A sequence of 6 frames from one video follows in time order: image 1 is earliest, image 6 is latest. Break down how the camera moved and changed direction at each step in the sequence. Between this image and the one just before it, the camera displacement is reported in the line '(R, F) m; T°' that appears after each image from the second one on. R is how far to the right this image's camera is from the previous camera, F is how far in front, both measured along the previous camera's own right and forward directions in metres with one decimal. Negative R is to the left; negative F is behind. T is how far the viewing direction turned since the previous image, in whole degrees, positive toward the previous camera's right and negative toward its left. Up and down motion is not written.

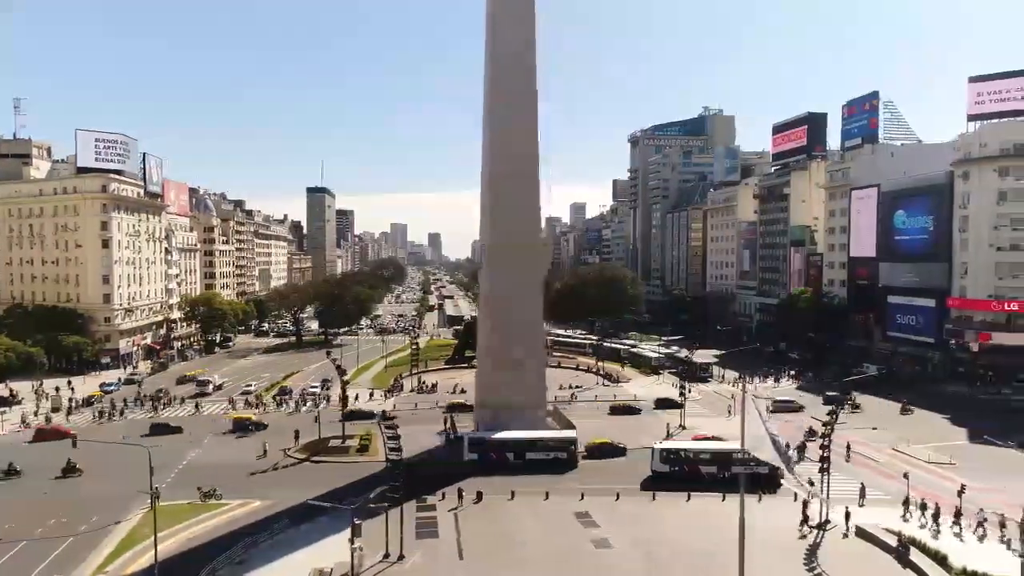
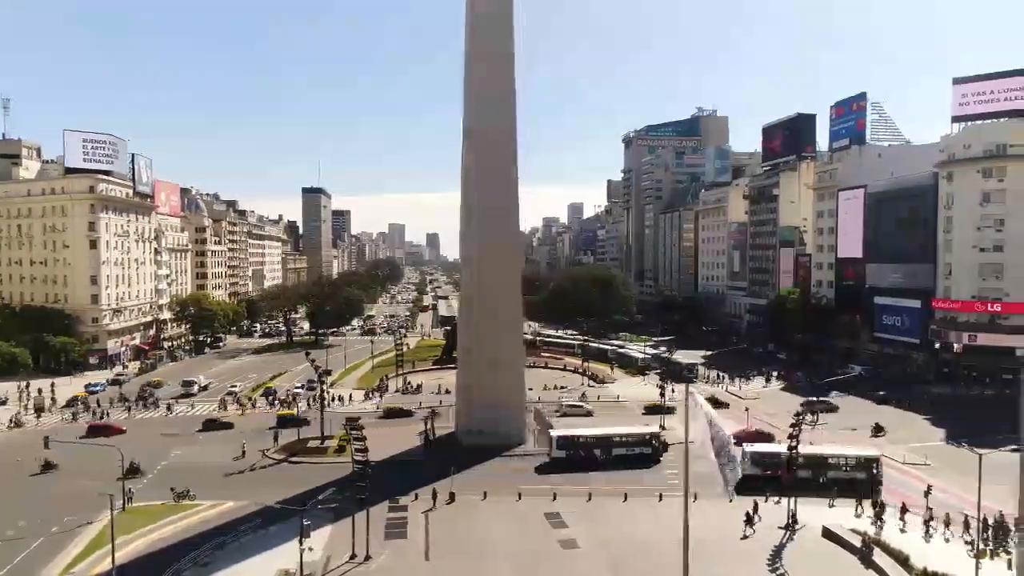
(+1.3, -0.1) m; 0°
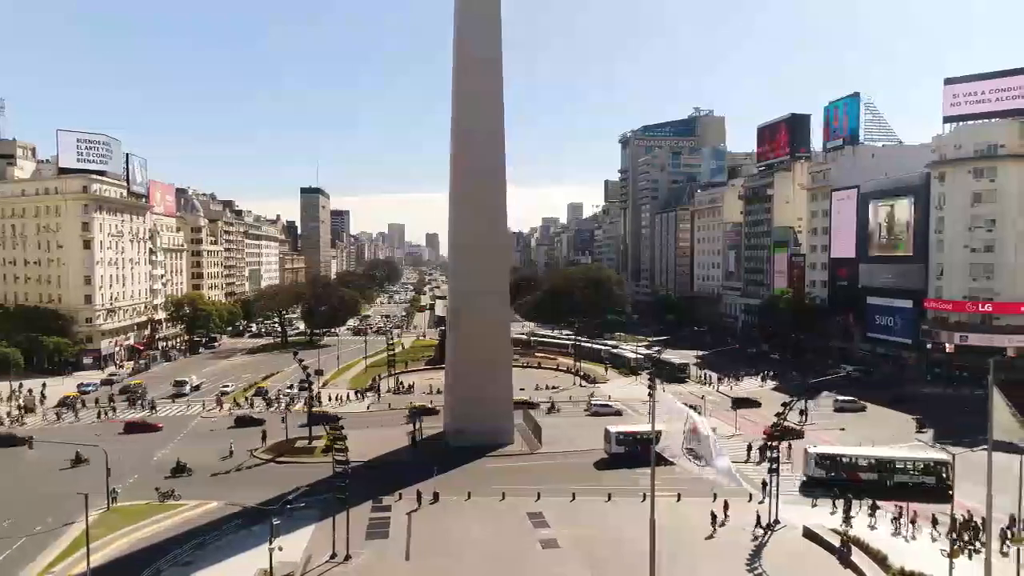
(+0.8, 0.0) m; 0°
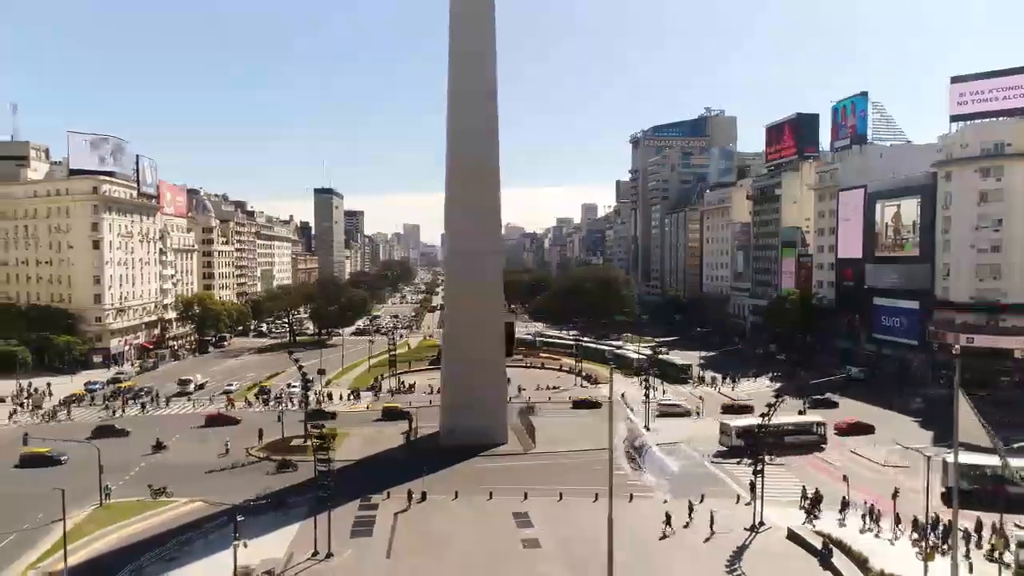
(+1.4, 0.0) m; -1°
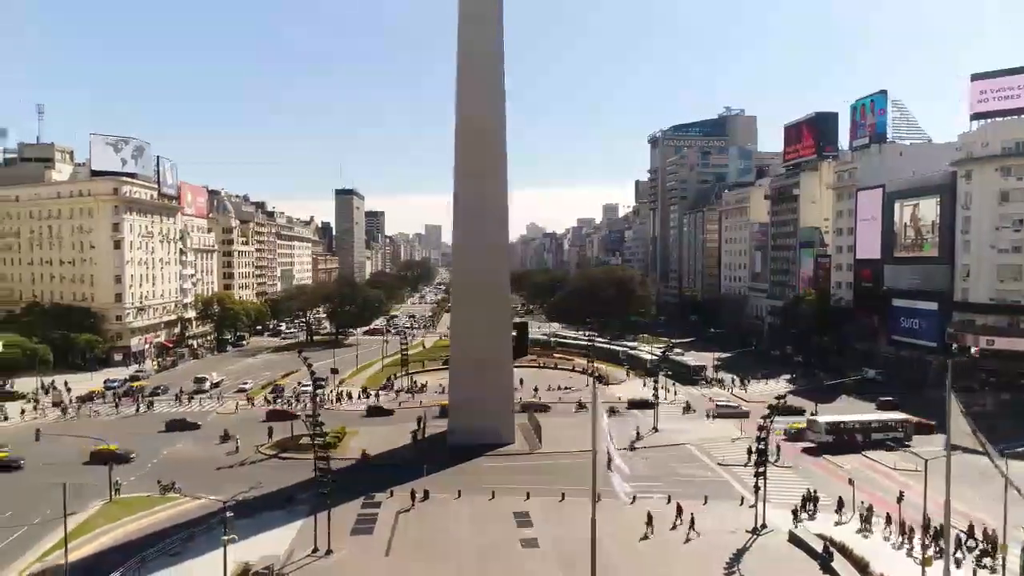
(+0.9, 0.0) m; -2°
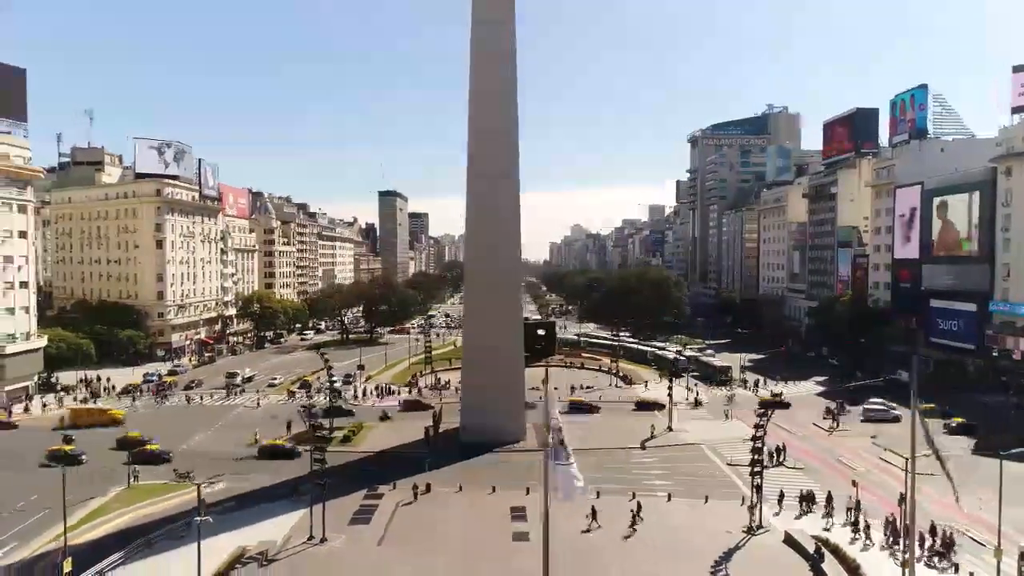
(+2.3, -0.1) m; -4°
